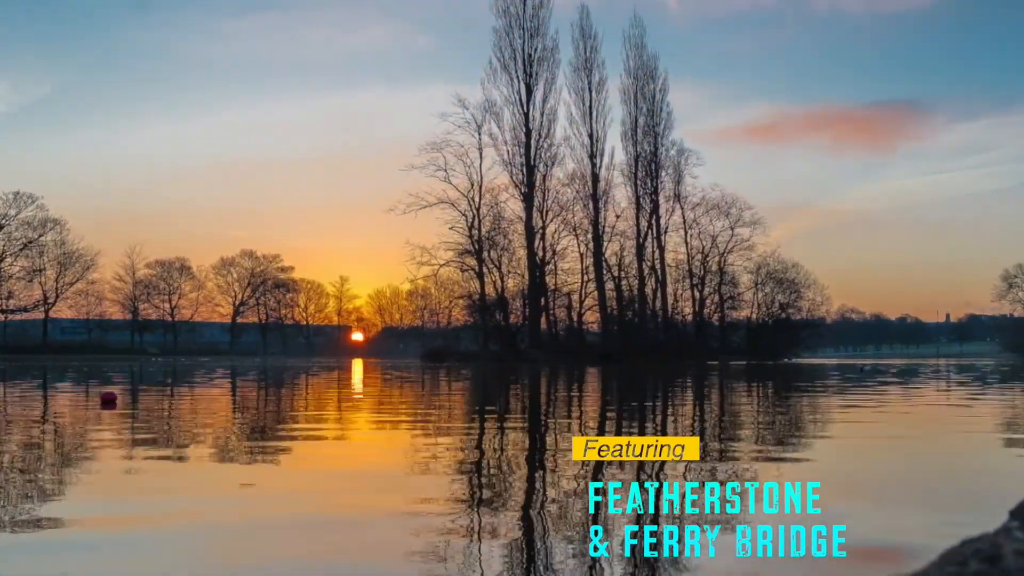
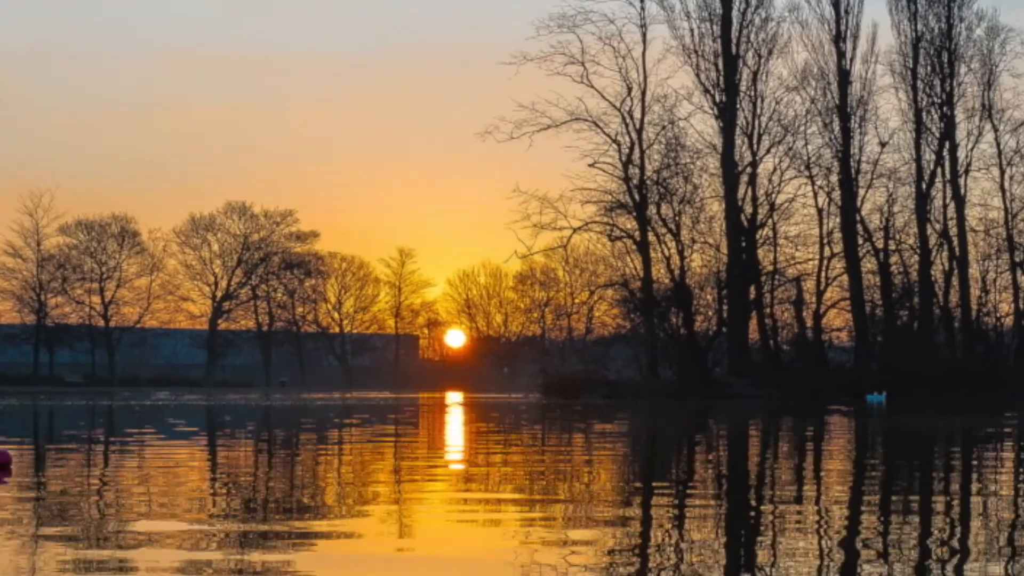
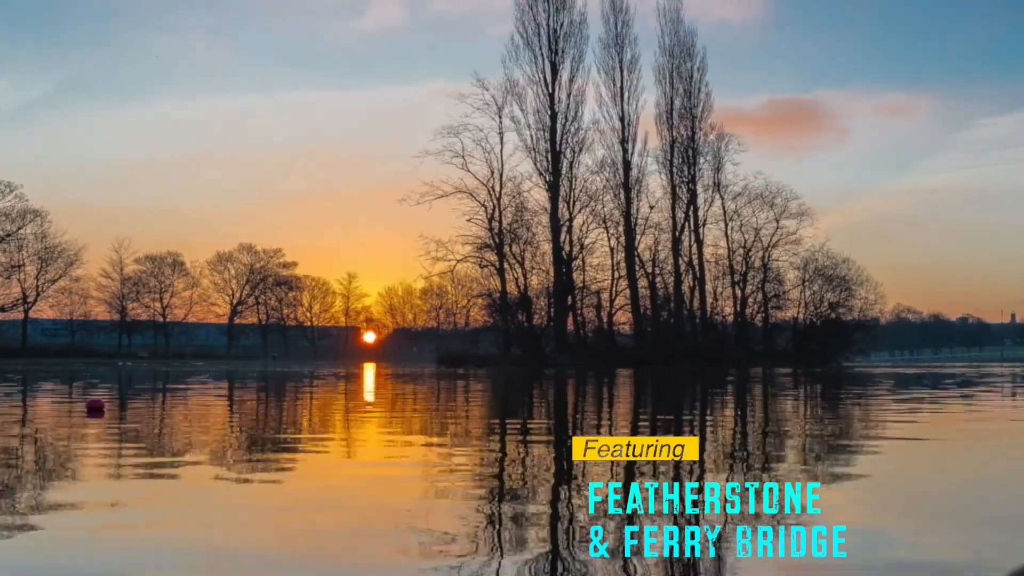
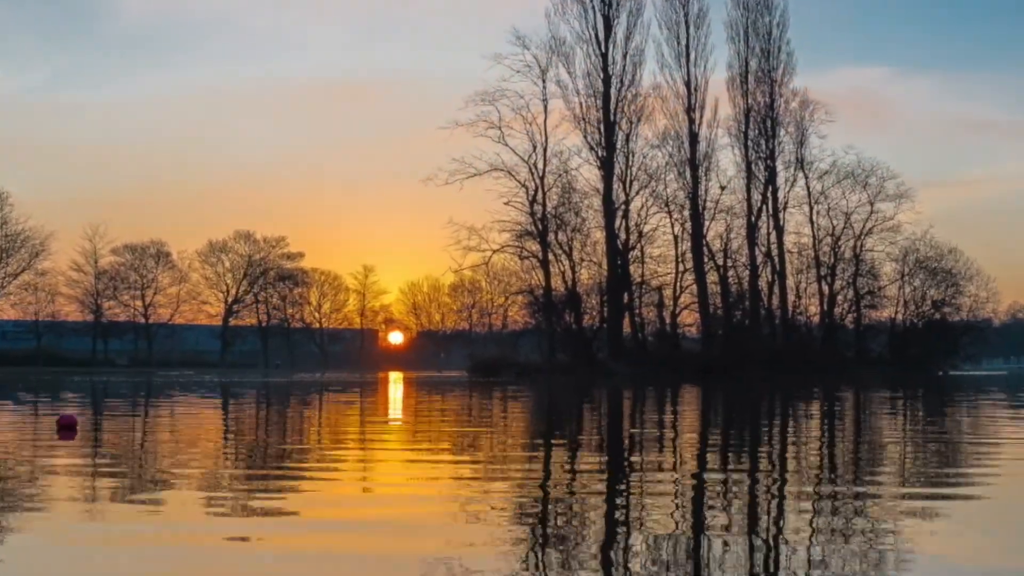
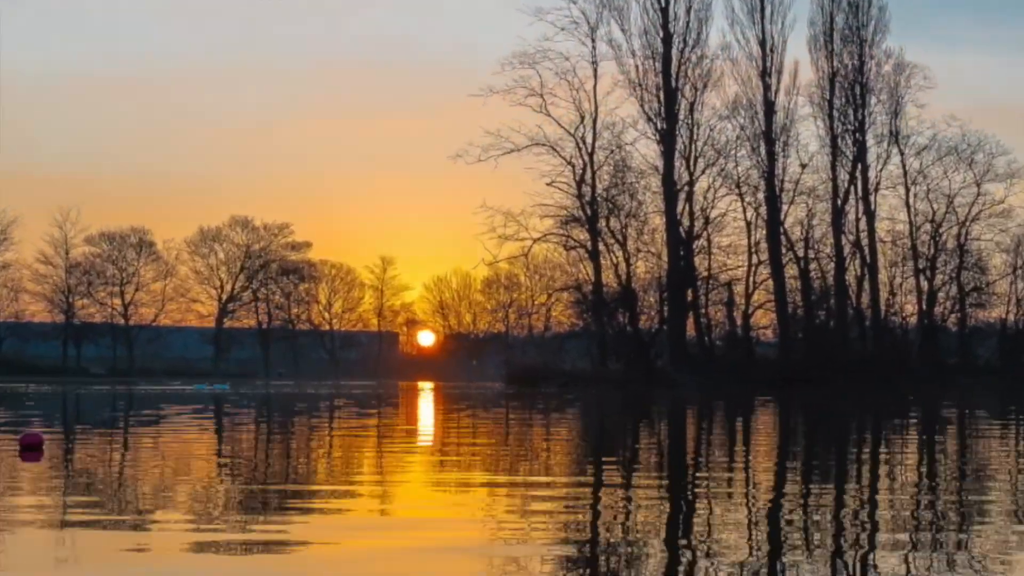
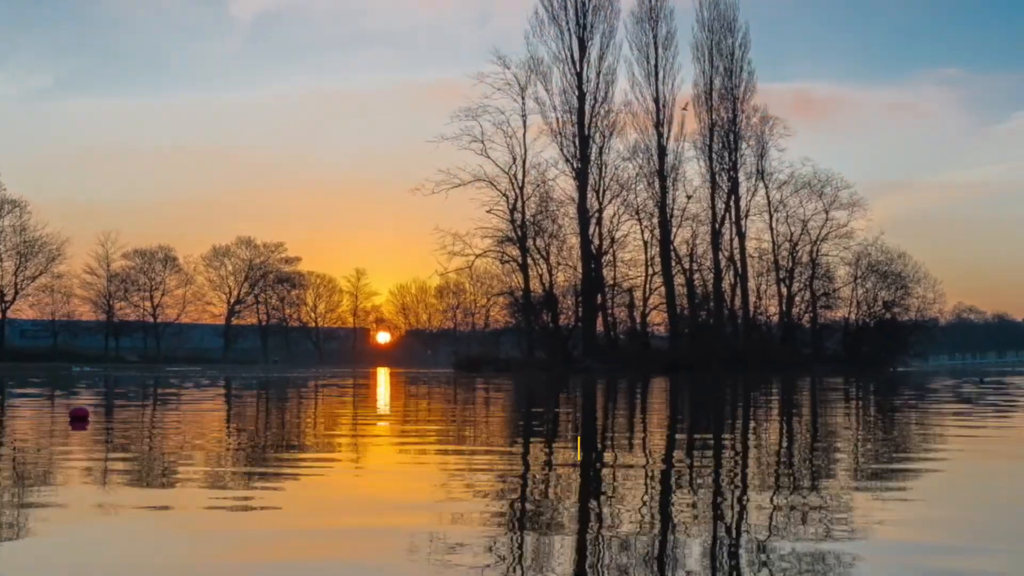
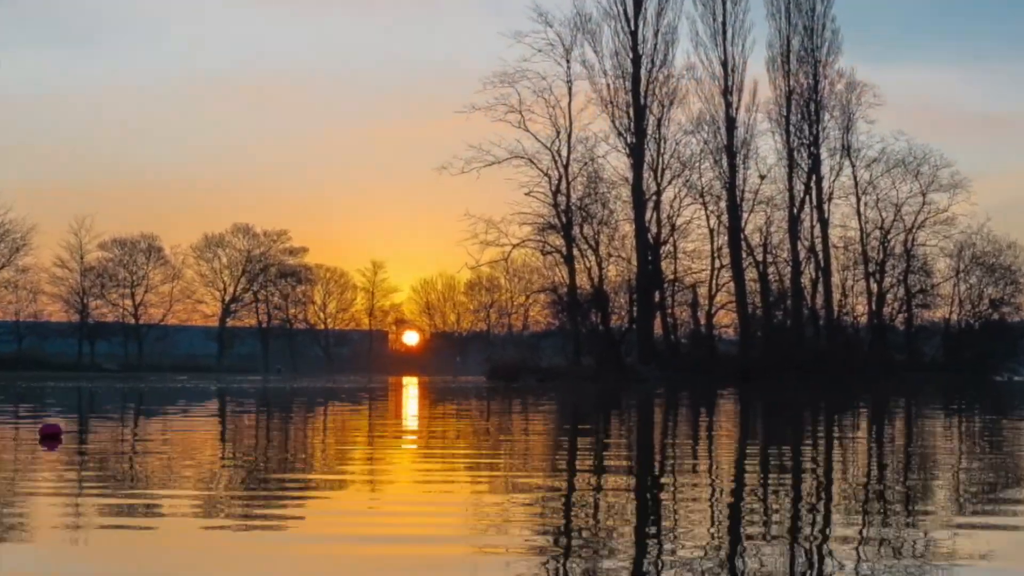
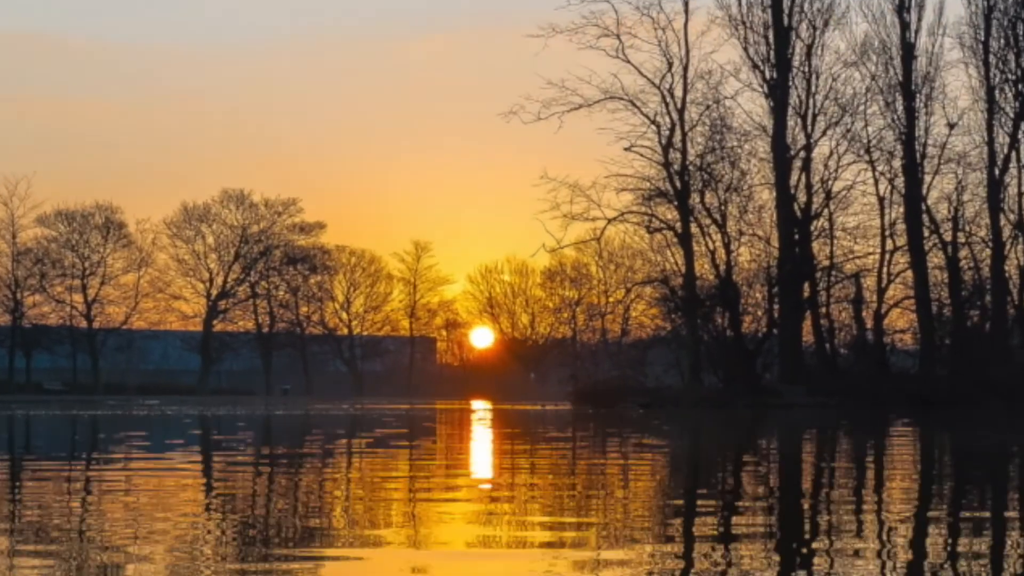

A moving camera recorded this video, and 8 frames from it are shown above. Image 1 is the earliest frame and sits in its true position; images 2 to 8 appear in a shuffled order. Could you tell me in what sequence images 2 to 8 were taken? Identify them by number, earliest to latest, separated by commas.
3, 6, 4, 7, 5, 2, 8
